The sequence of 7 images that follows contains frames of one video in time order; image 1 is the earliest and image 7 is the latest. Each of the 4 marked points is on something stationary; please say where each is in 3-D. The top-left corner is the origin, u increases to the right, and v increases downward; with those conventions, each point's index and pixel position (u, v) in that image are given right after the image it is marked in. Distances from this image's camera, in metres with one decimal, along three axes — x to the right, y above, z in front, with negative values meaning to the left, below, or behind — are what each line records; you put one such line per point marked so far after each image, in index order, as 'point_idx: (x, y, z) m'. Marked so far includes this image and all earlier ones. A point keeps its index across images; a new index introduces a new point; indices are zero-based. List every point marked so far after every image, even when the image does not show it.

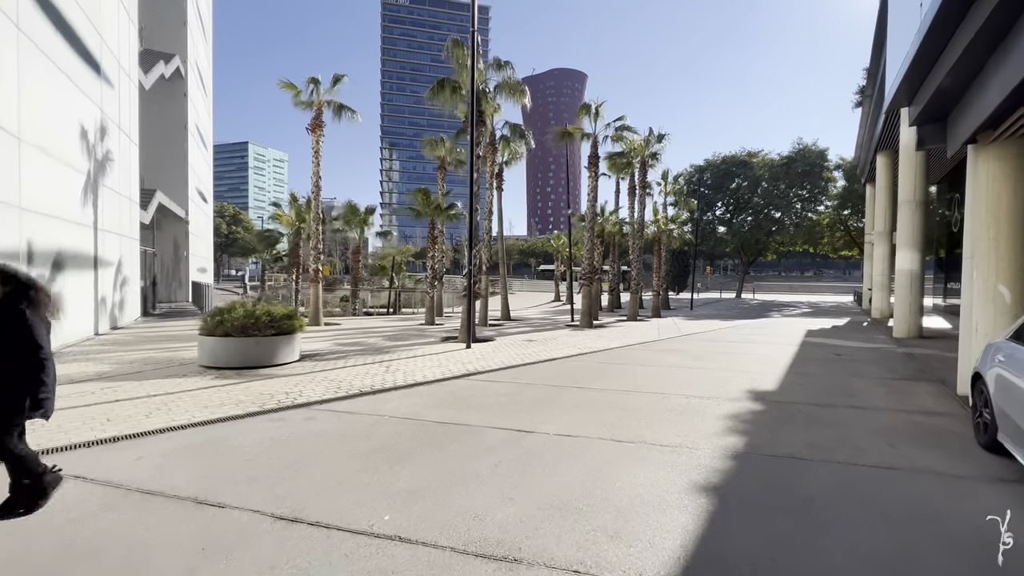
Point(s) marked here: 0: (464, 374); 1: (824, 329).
0: (-1.0, -1.8, +9.2) m
1: (+13.6, -1.8, +19.5) m
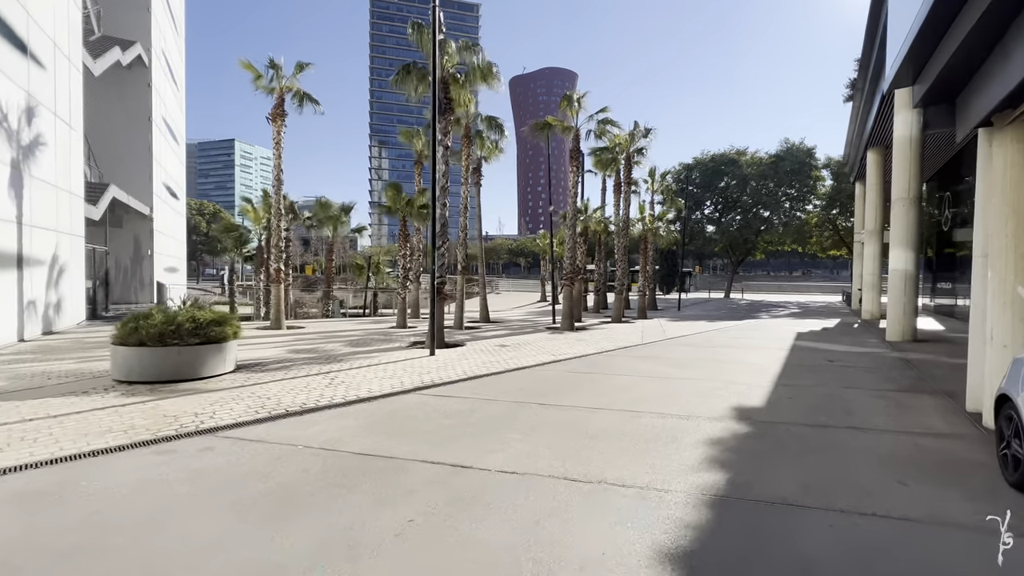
0: (-1.8, -1.8, +8.2) m
1: (+12.7, -1.8, +18.7) m
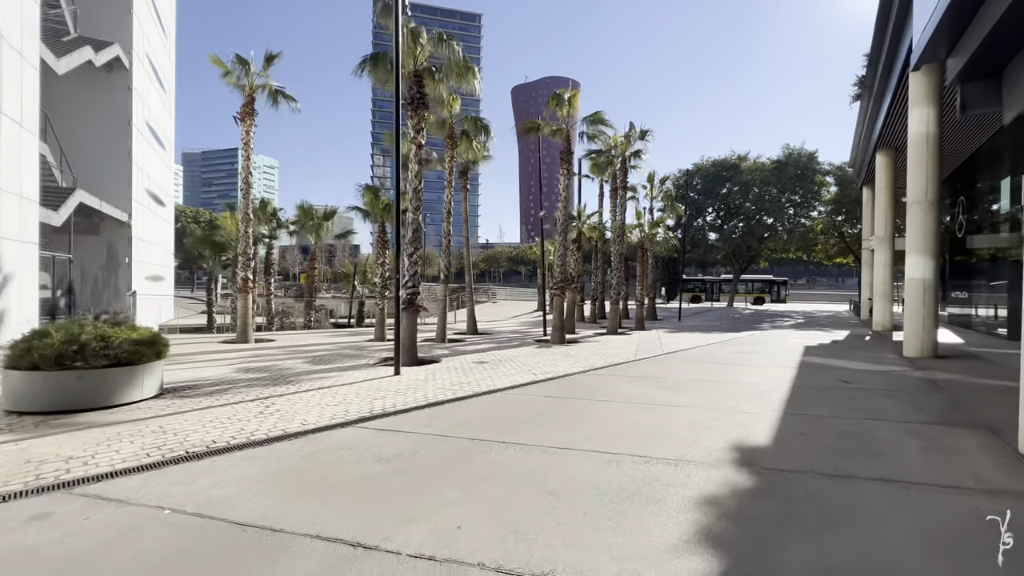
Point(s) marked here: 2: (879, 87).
0: (-2.4, -2.0, +6.9) m
1: (+12.1, -2.2, +17.4) m
2: (+15.4, +8.4, +18.8) m
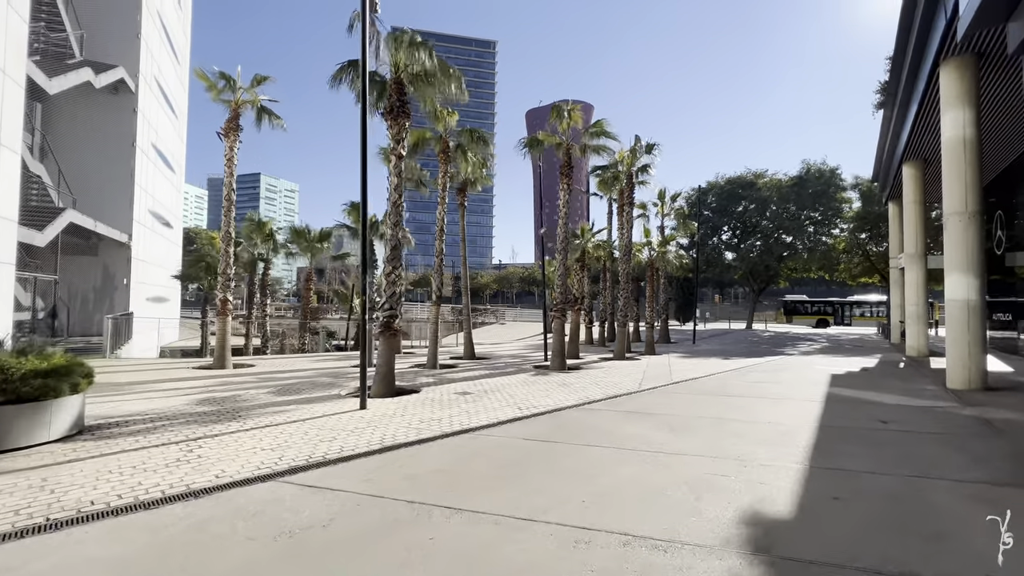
0: (-2.9, -2.3, +5.8) m
1: (+12.0, -3.0, +15.7) m
2: (+15.3, +7.6, +17.5) m
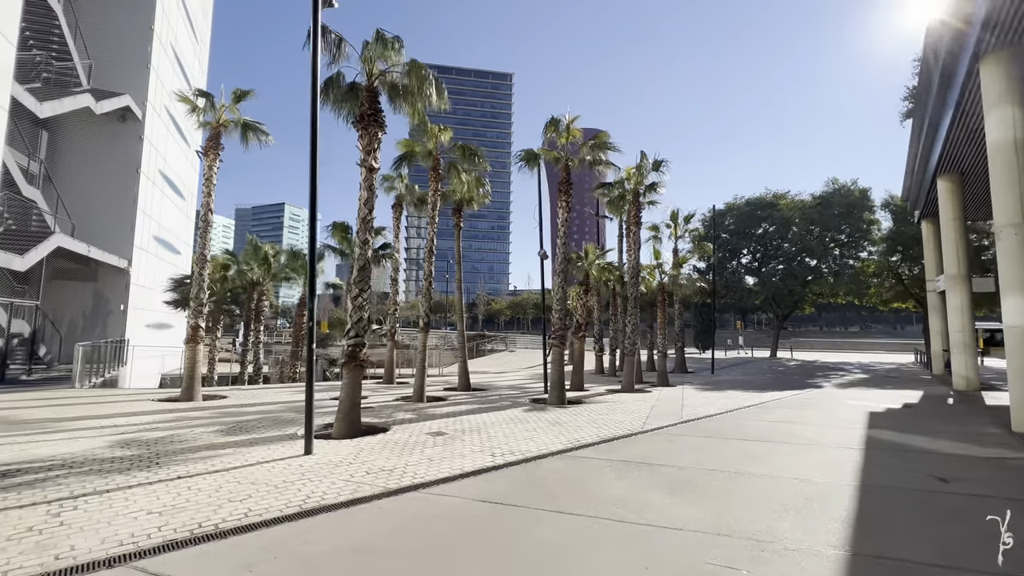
0: (-3.6, -2.6, +4.4) m
1: (+11.7, -3.8, +13.7) m
2: (+15.1, +6.7, +16.0) m
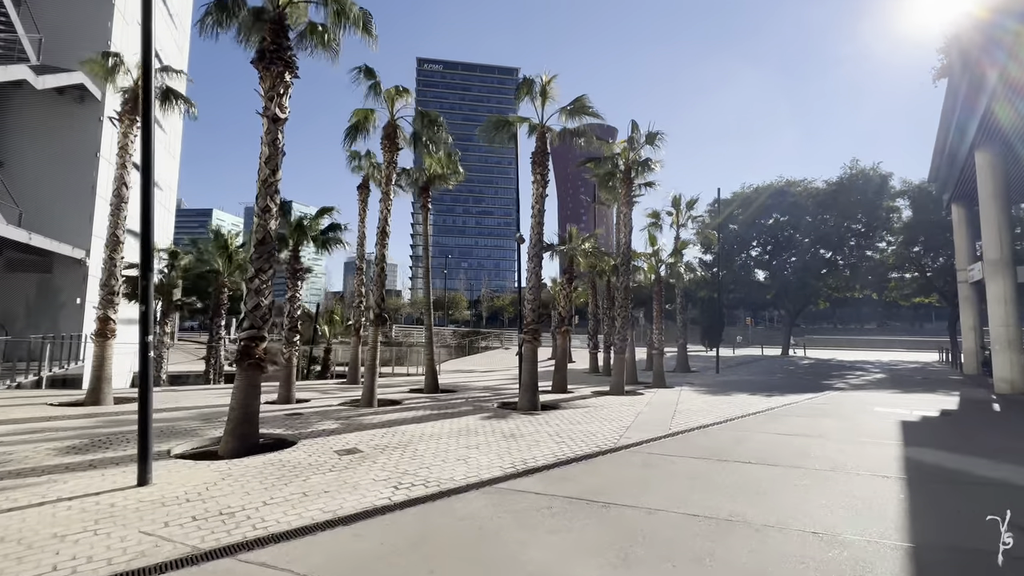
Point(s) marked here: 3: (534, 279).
0: (-4.8, -2.2, +2.4) m
1: (+10.6, -3.3, +11.4) m
2: (+14.0, +7.1, +13.5) m
3: (+0.8, +0.3, +14.5) m
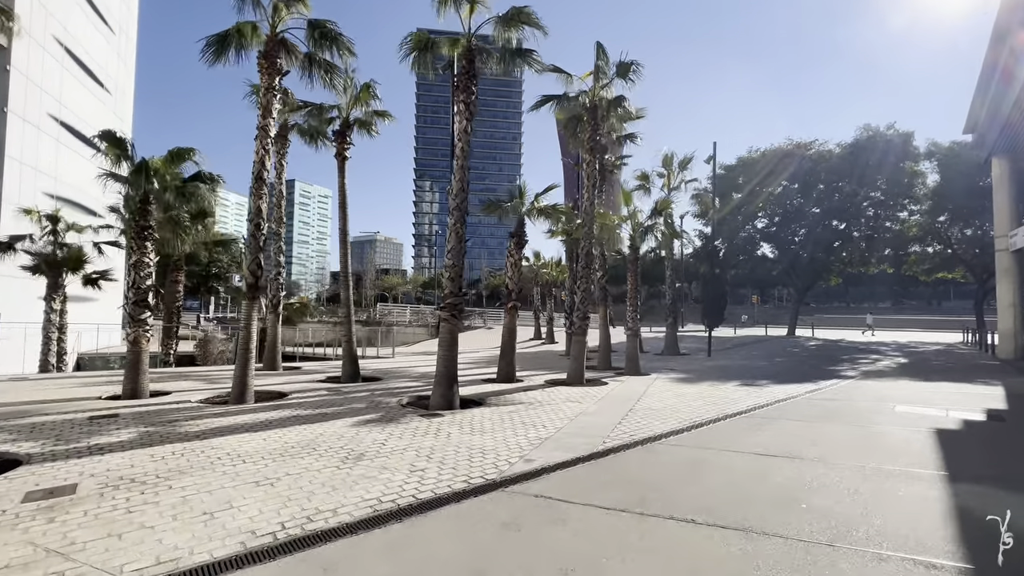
0: (-7.0, -1.9, -0.4) m
1: (+8.6, -2.6, +8.3) m
2: (+12.0, +8.0, +9.9) m
3: (-1.2, +1.2, +11.4) m
